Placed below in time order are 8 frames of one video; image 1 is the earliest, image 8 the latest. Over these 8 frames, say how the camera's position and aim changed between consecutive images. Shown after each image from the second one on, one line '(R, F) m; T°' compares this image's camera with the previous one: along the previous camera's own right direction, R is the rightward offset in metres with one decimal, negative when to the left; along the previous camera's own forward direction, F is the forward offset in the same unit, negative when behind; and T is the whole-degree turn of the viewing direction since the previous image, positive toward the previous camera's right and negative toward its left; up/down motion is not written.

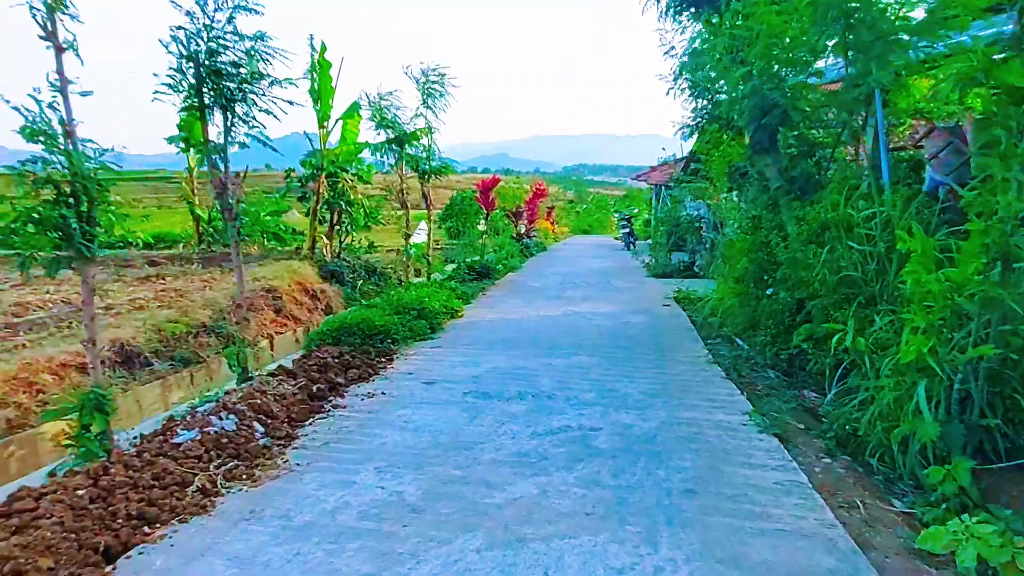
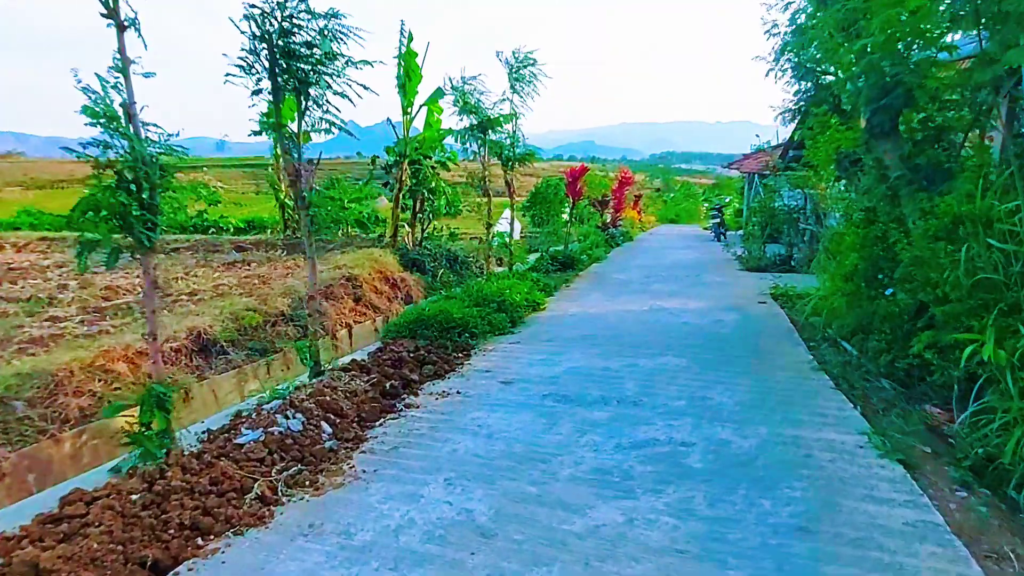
(0.0, +0.3) m; -7°
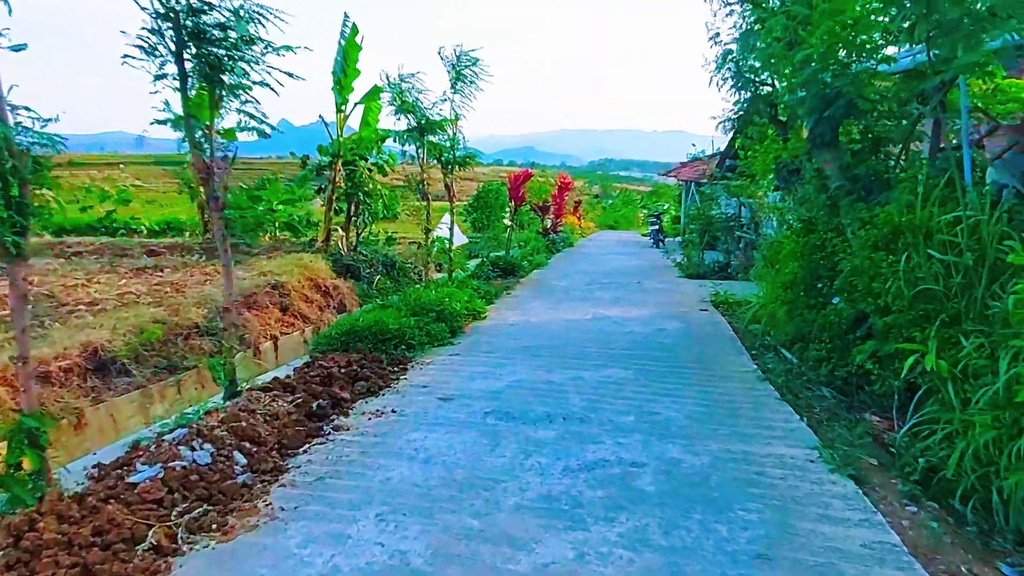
(0.0, +0.2) m; +5°
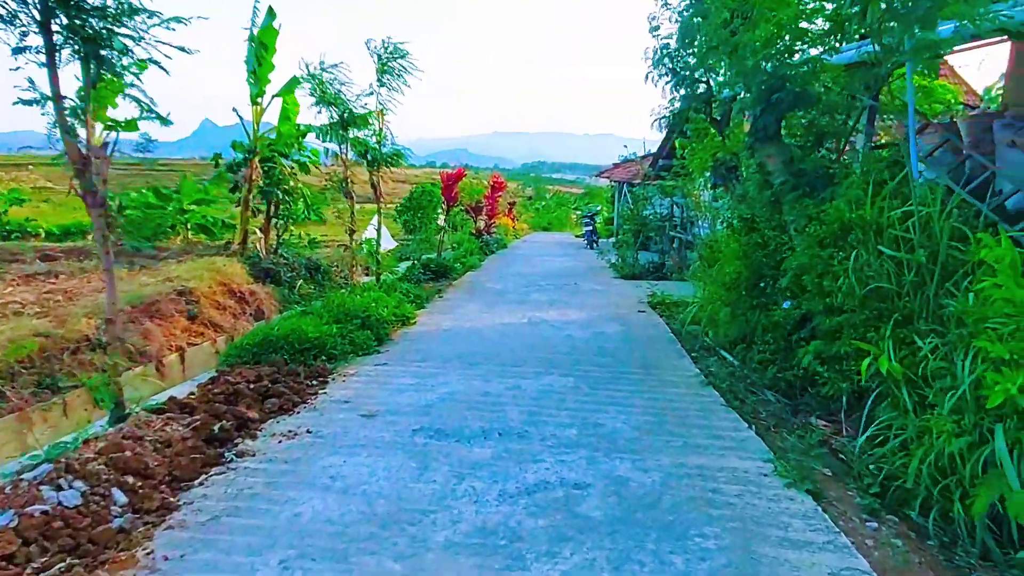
(0.0, +0.3) m; +6°
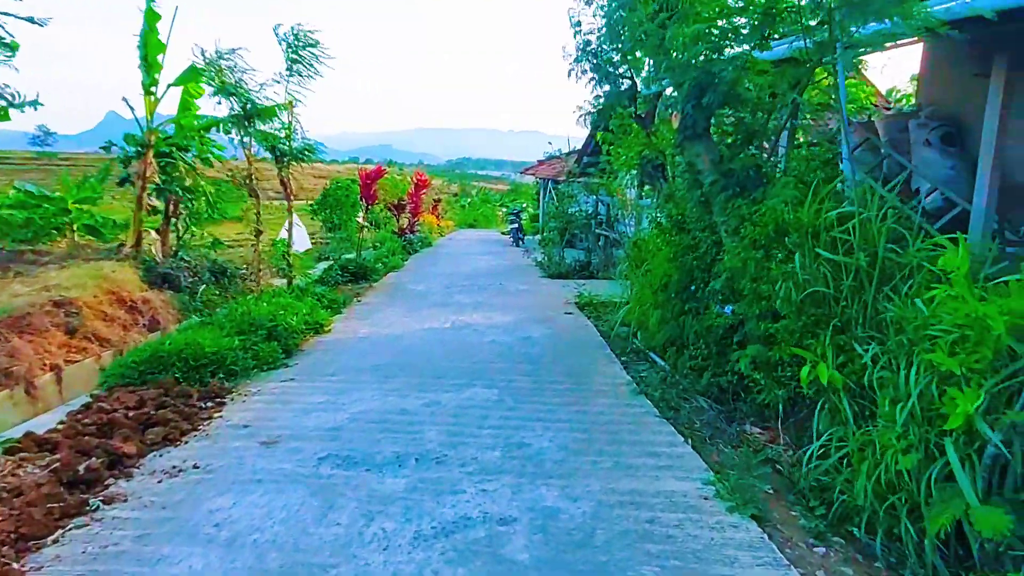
(0.0, +0.3) m; +6°
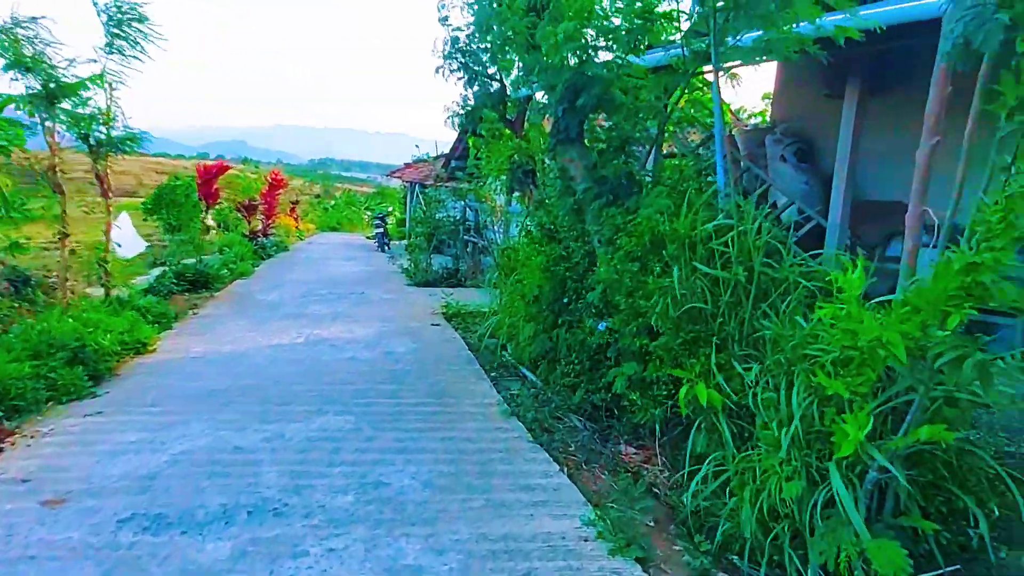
(0.0, +0.4) m; +11°
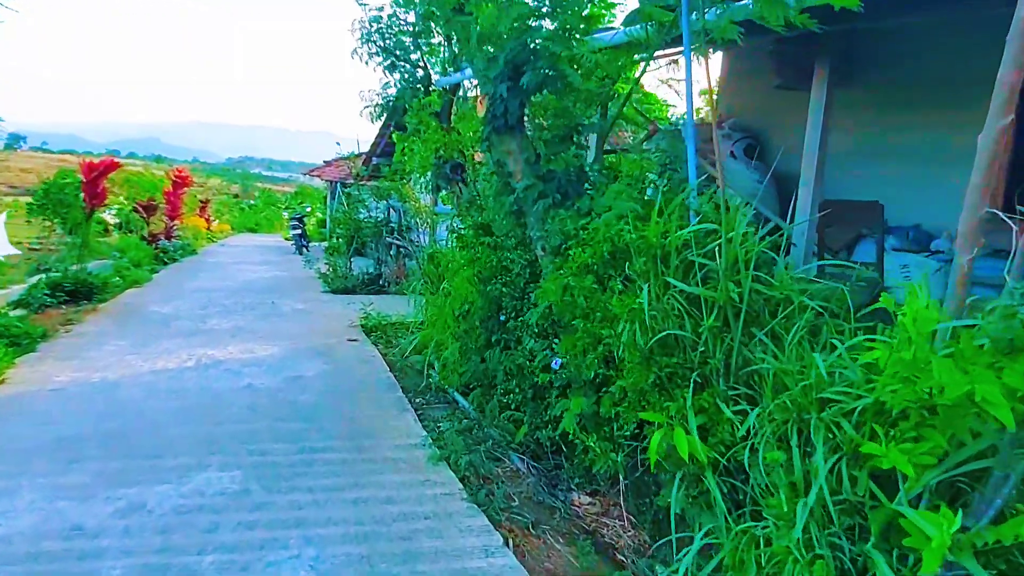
(0.0, +0.7) m; +6°
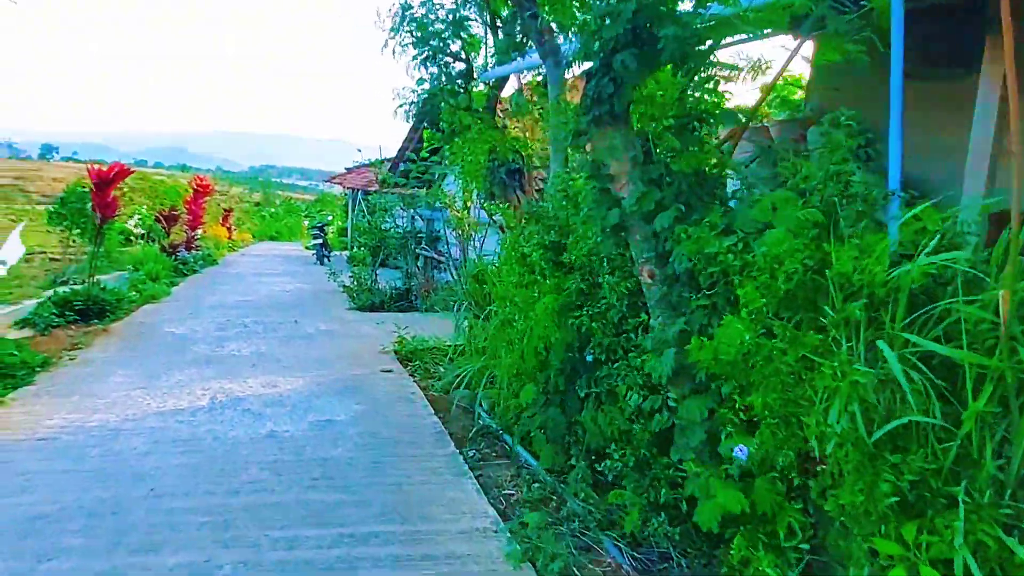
(-0.3, +0.8) m; -2°
